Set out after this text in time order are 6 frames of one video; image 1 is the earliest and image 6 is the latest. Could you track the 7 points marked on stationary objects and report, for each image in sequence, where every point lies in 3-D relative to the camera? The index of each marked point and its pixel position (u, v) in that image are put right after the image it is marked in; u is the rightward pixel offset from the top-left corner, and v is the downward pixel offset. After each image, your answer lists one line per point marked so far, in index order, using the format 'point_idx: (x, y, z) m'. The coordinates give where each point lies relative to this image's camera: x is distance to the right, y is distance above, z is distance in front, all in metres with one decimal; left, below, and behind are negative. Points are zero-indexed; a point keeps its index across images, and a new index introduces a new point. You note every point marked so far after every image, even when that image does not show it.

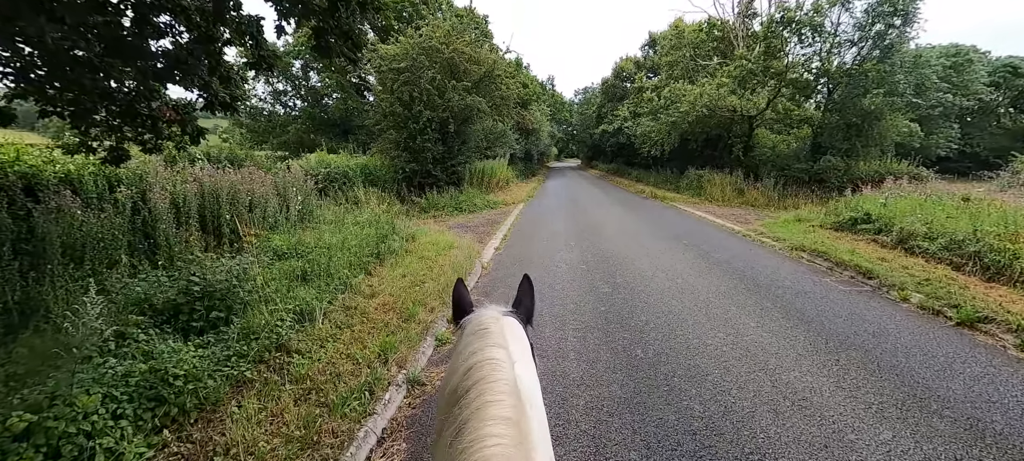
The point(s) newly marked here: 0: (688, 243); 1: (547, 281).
0: (+3.1, -0.2, +7.4) m
1: (+0.4, -0.7, +5.2) m
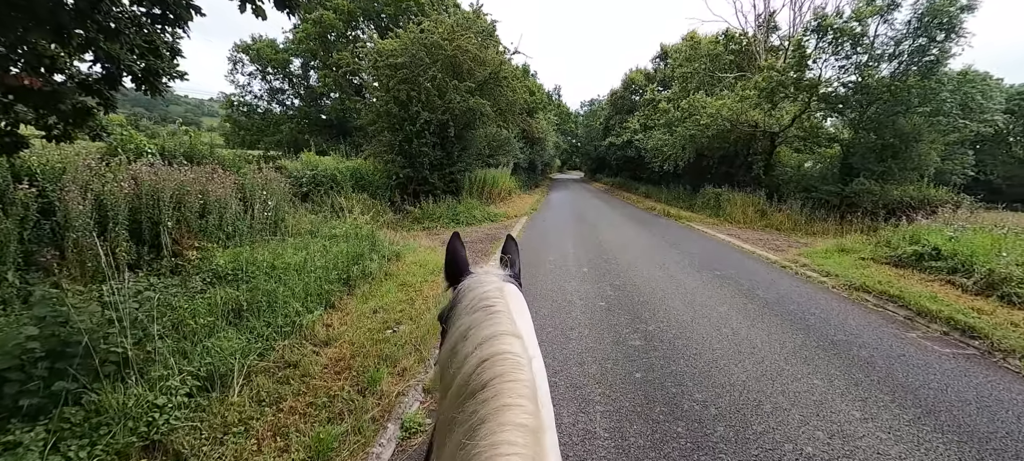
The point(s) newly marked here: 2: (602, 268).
0: (+3.2, -0.7, +6.3) m
1: (+0.5, -1.0, +4.1) m
2: (+1.4, -0.6, +6.5) m
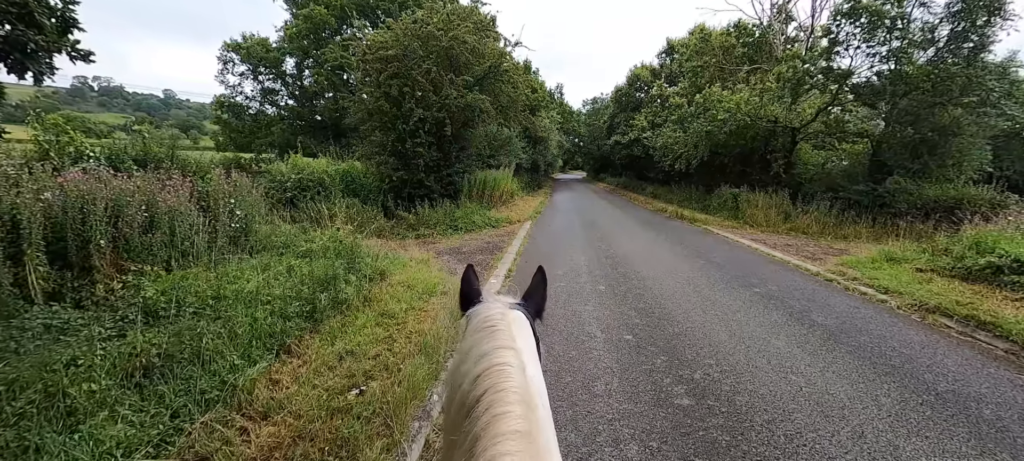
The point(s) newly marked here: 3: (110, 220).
0: (+3.2, -0.8, +5.3) m
1: (+0.5, -1.1, +3.2) m
2: (+1.5, -0.7, +5.6) m
3: (-4.3, +0.1, +4.4) m
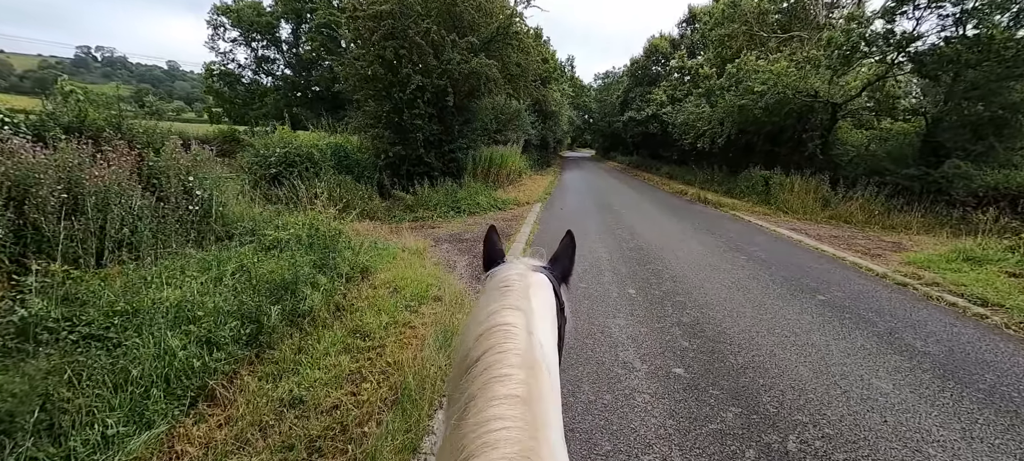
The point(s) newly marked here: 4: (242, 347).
0: (+3.3, -0.8, +4.3) m
1: (+0.6, -1.1, +2.2) m
2: (+1.6, -0.6, +4.6) m
3: (-4.2, +0.2, +3.5) m
4: (-1.8, -0.8, +2.7) m
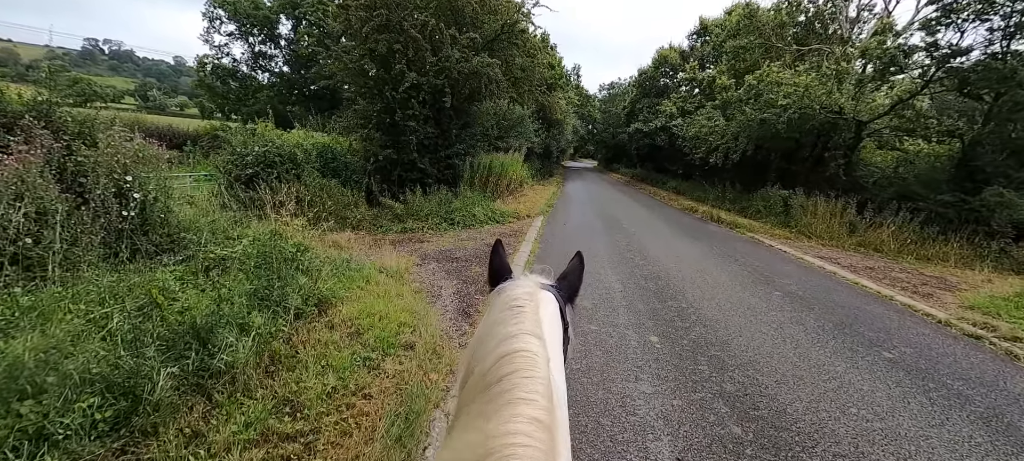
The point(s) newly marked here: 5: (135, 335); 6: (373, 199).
0: (+3.3, -1.1, +3.5) m
1: (+0.5, -1.3, +1.4) m
2: (+1.5, -0.9, +3.7) m
3: (-4.2, +0.2, +2.6) m
4: (-1.8, -0.9, +1.8) m
5: (-2.0, -0.6, +2.3) m
6: (-3.1, +0.7, +9.0) m
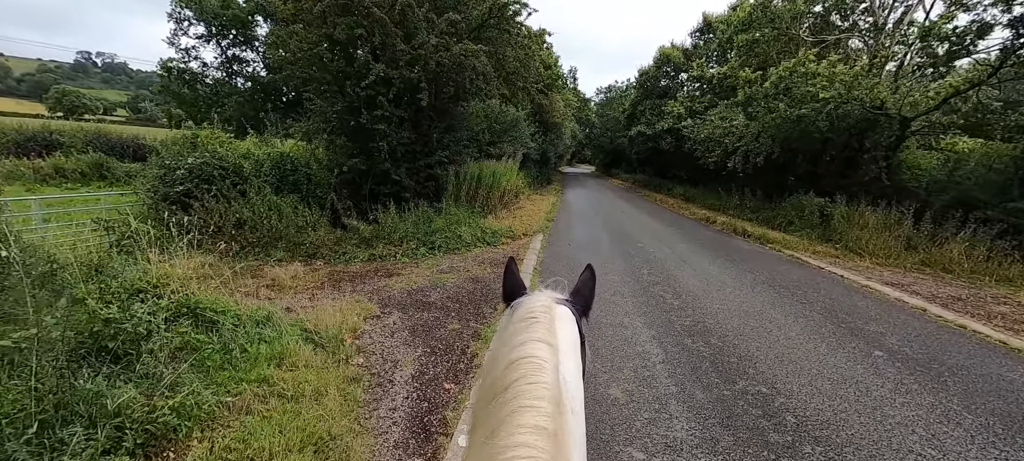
0: (+3.2, -1.4, +2.0) m
1: (+0.5, -1.6, -0.2) m
2: (+1.5, -1.2, +2.2) m
3: (-4.3, -0.2, +1.1) m
4: (-1.9, -1.2, +0.3) m
5: (-2.1, -0.9, +0.7) m
6: (-3.2, +0.2, +7.5) m
